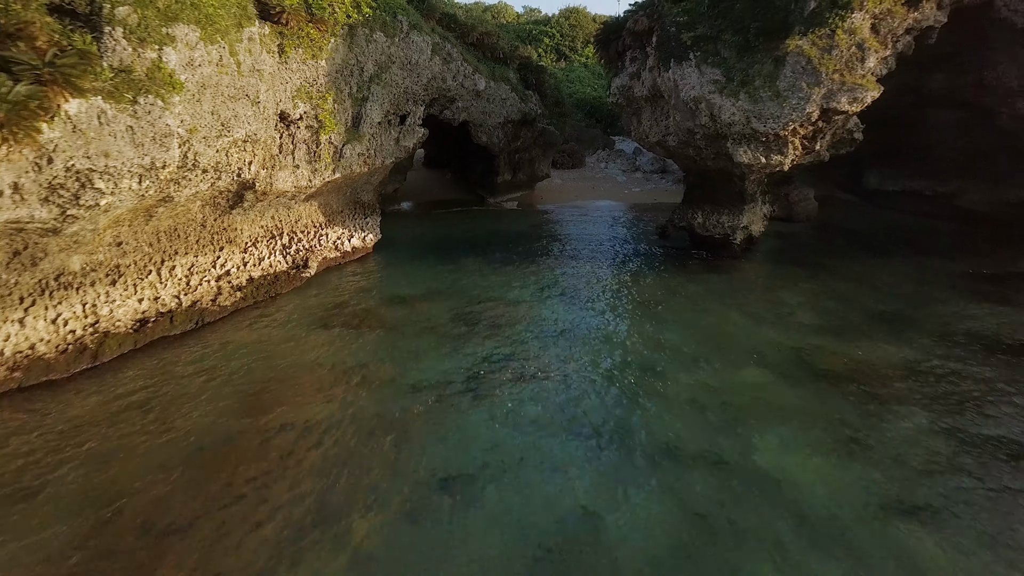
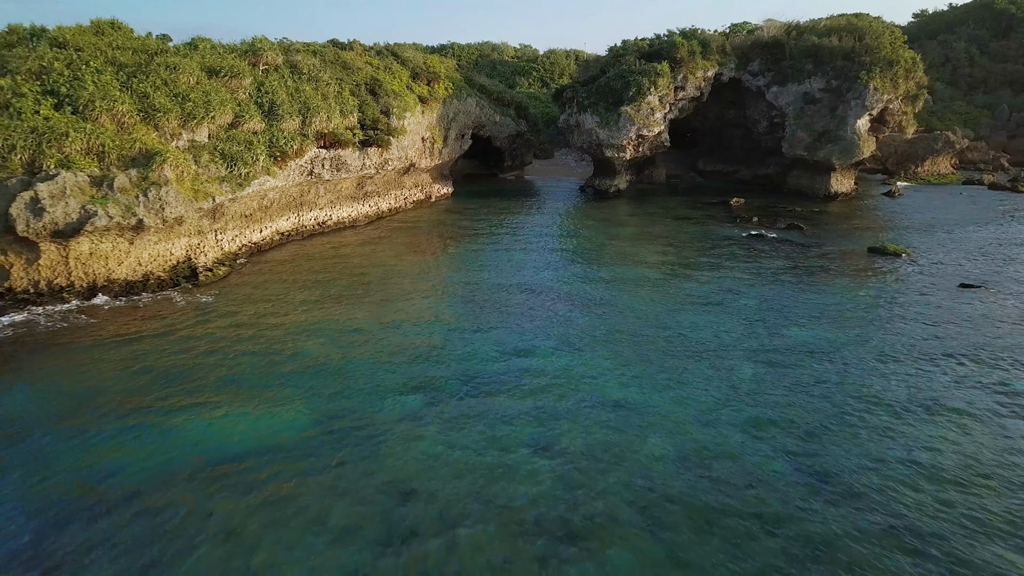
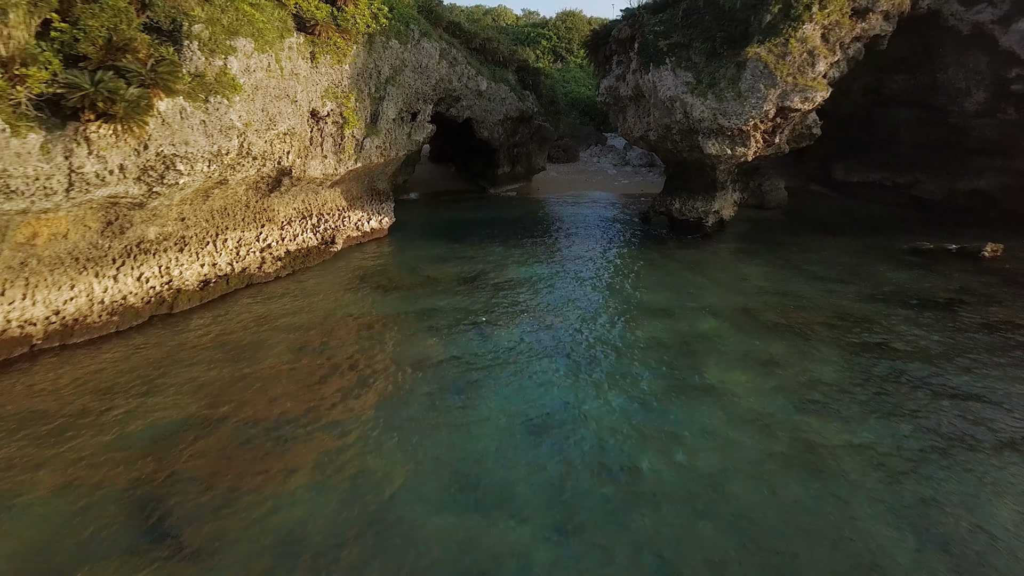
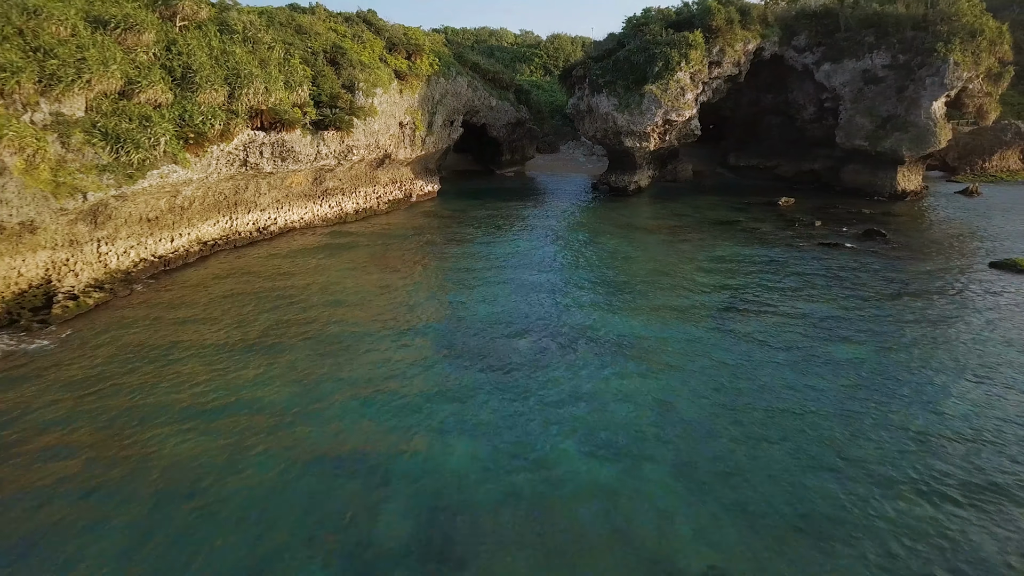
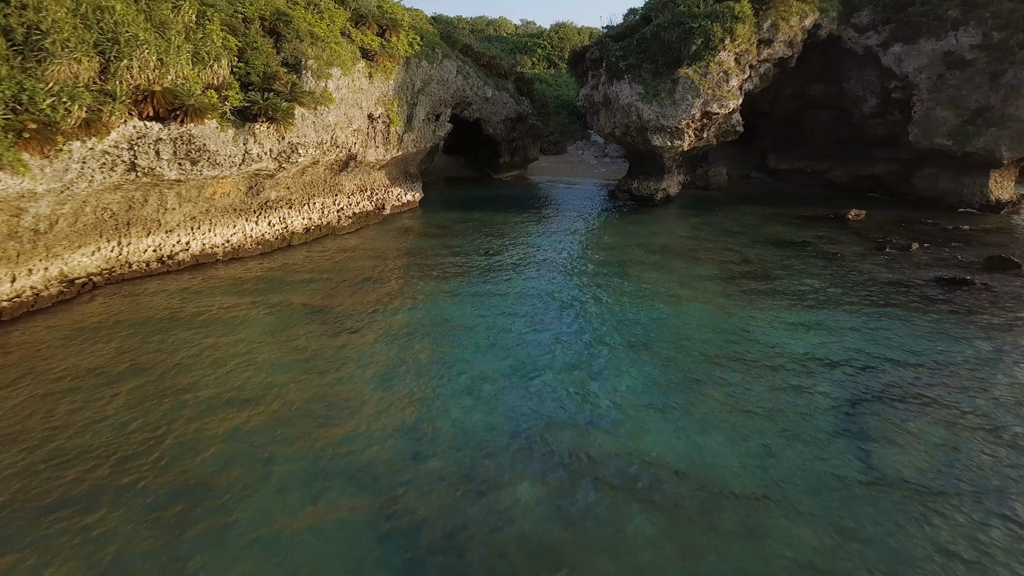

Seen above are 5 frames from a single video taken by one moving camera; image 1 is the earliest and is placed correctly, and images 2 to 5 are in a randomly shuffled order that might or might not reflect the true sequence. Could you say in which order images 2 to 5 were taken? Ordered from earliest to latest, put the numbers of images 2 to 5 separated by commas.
3, 5, 4, 2
